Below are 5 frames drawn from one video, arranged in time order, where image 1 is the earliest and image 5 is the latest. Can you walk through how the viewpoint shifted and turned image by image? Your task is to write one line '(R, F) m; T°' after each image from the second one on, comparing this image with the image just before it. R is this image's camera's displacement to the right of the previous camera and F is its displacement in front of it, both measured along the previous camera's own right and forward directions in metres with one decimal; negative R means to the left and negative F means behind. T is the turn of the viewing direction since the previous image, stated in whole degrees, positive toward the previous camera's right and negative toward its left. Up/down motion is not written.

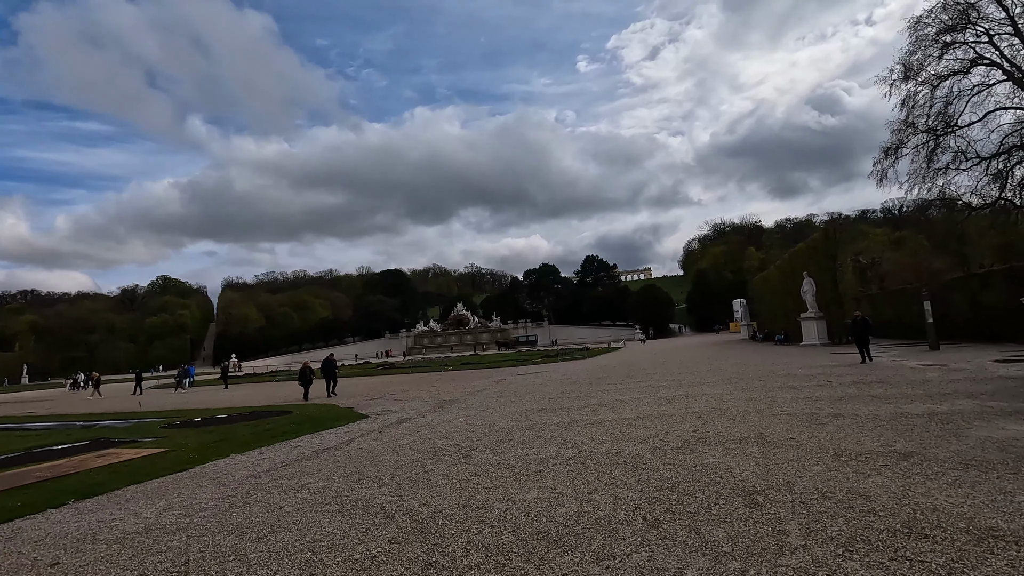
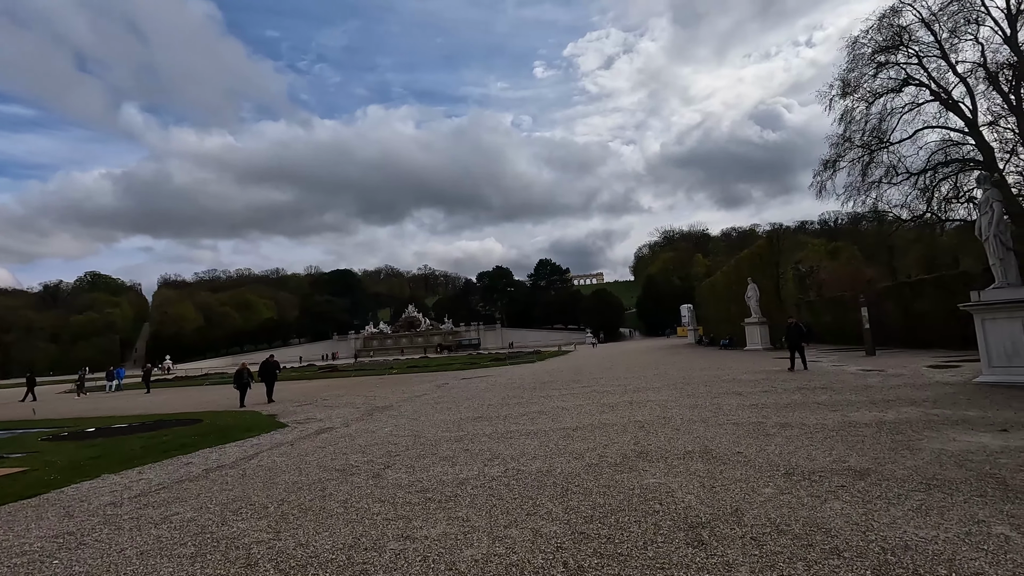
(+0.4, +0.8) m; +5°
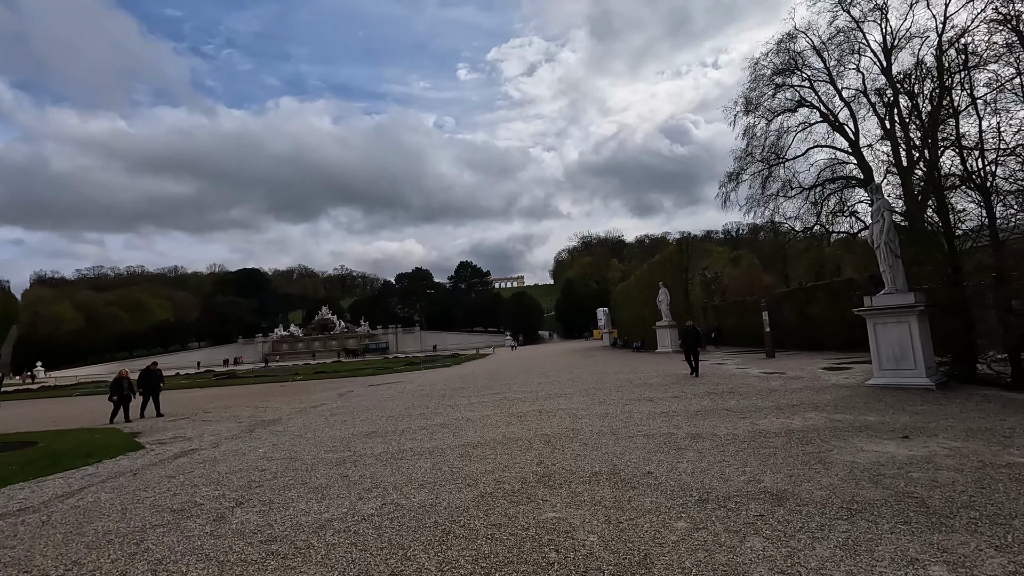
(+0.3, +0.8) m; +8°
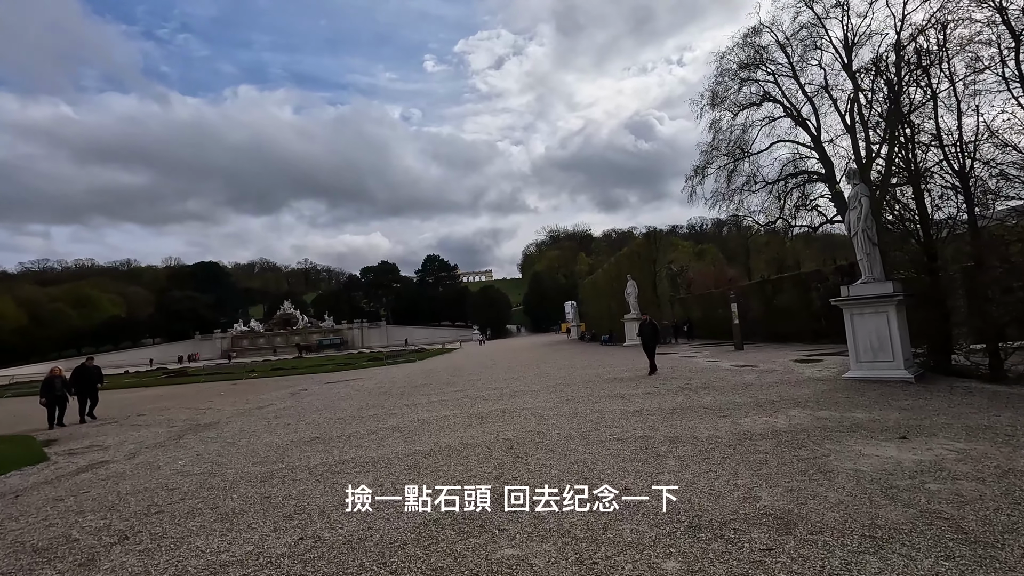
(+0.1, +0.9) m; +3°
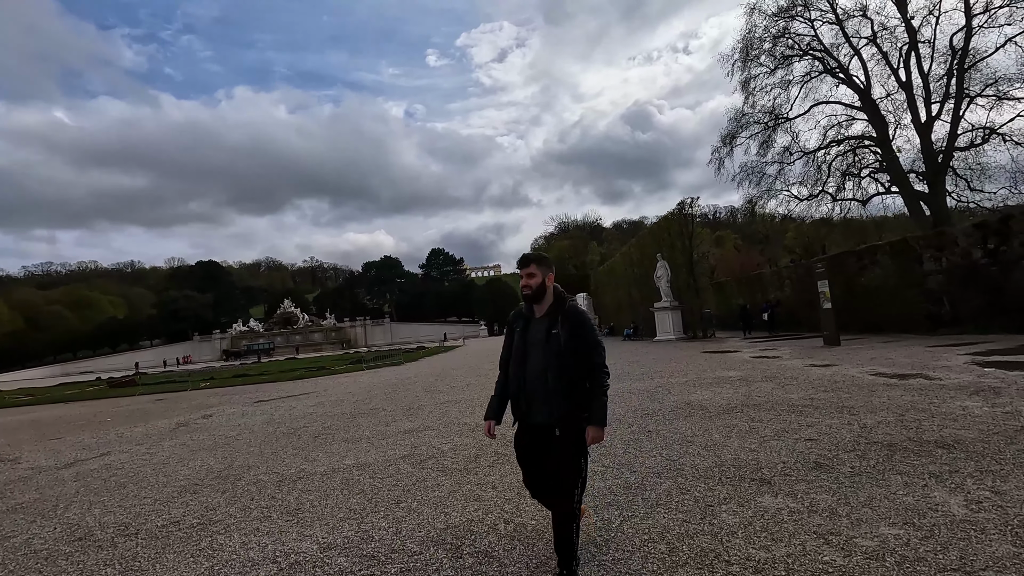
(+0.3, +6.0) m; -1°
